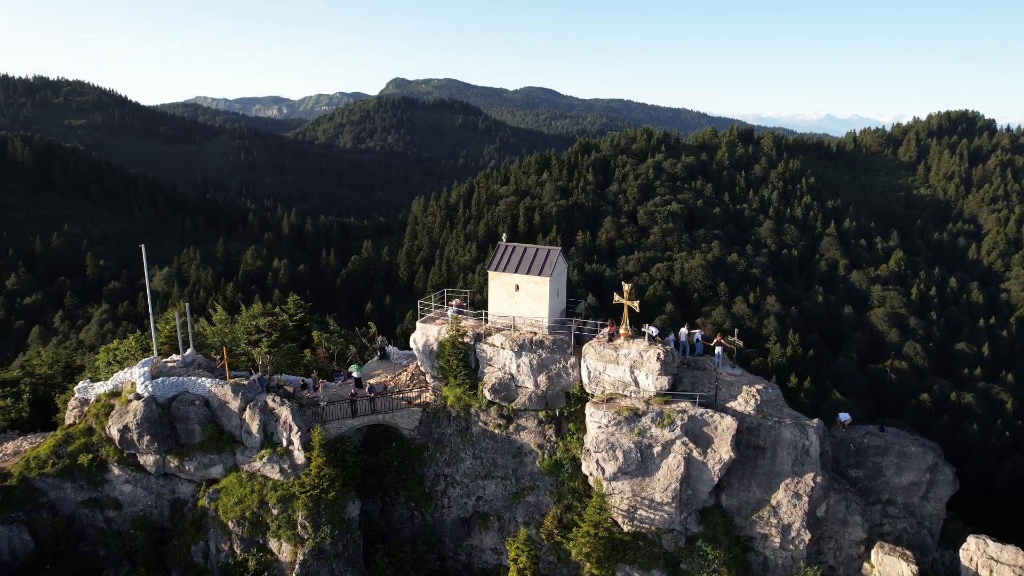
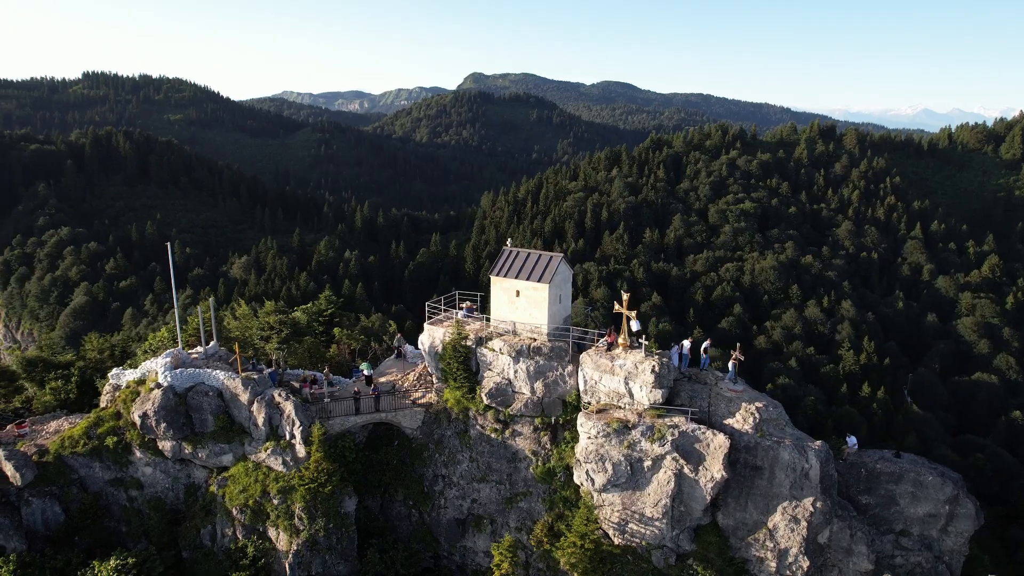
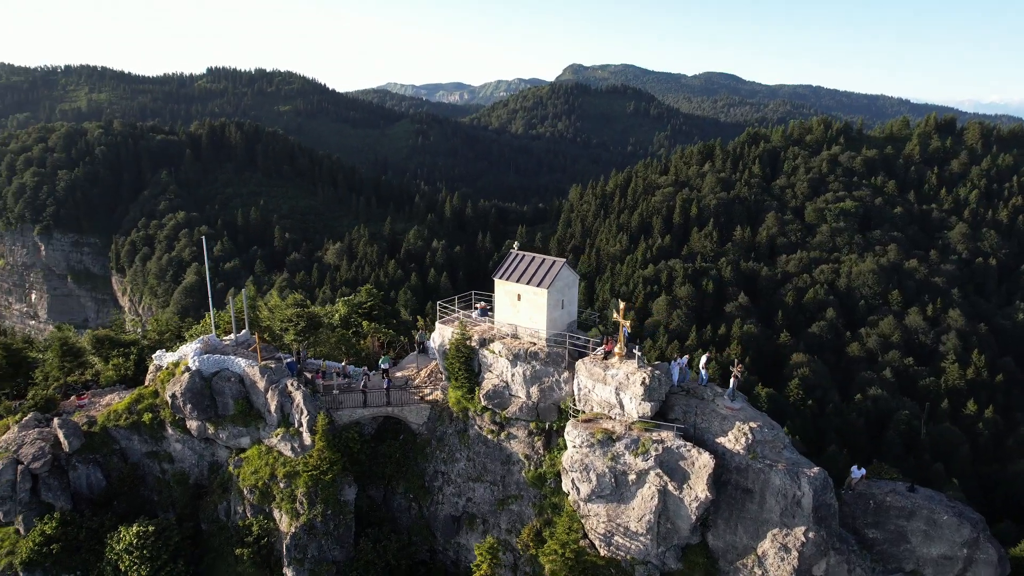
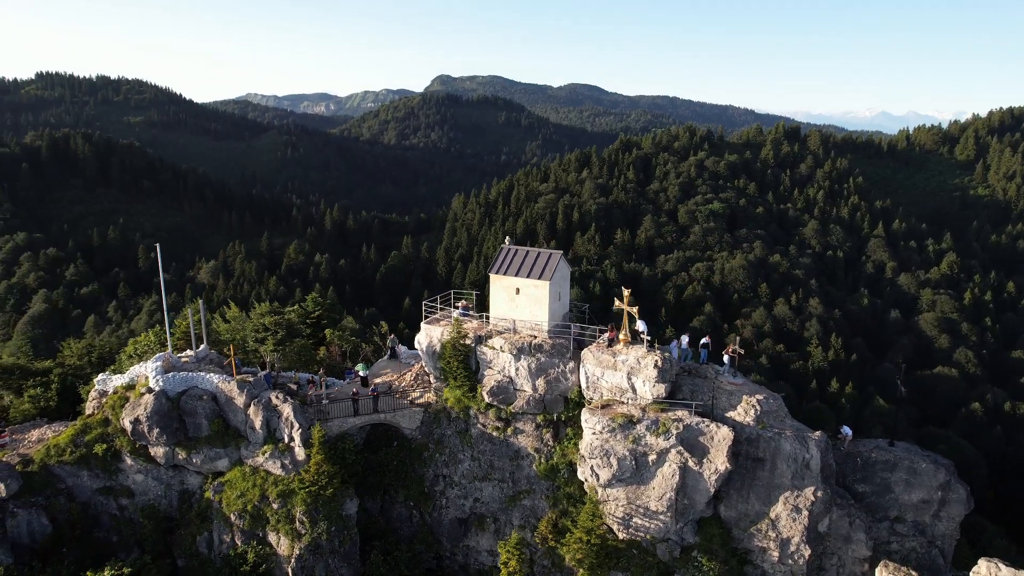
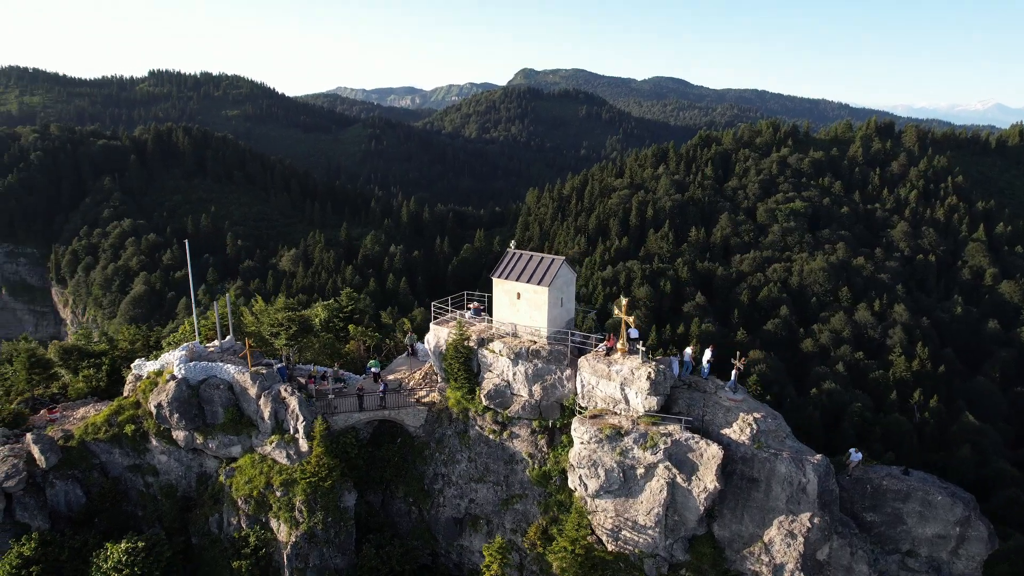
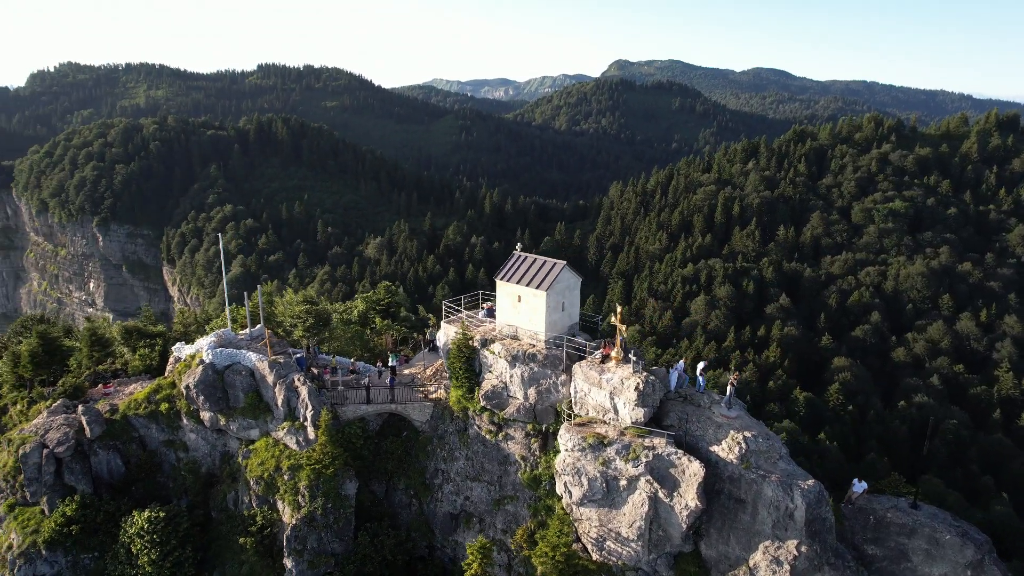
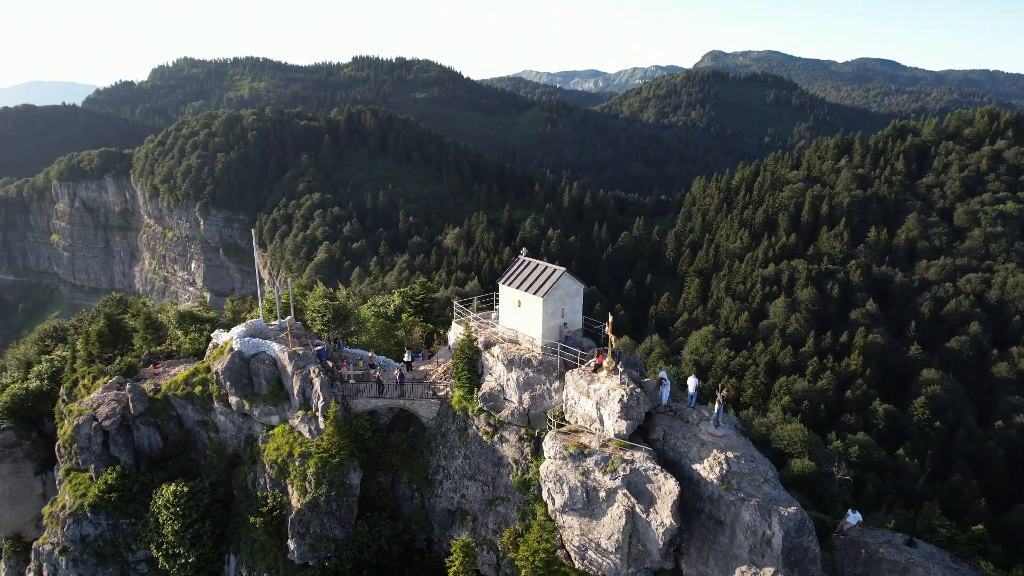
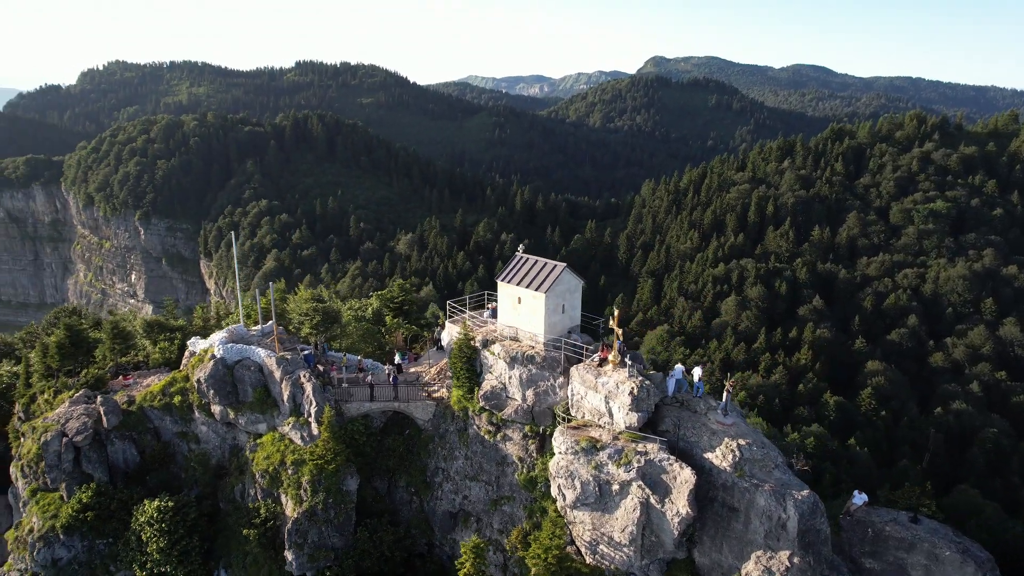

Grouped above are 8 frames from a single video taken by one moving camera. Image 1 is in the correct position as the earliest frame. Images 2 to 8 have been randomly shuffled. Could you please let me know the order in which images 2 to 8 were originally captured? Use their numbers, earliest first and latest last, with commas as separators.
4, 2, 5, 3, 6, 8, 7
